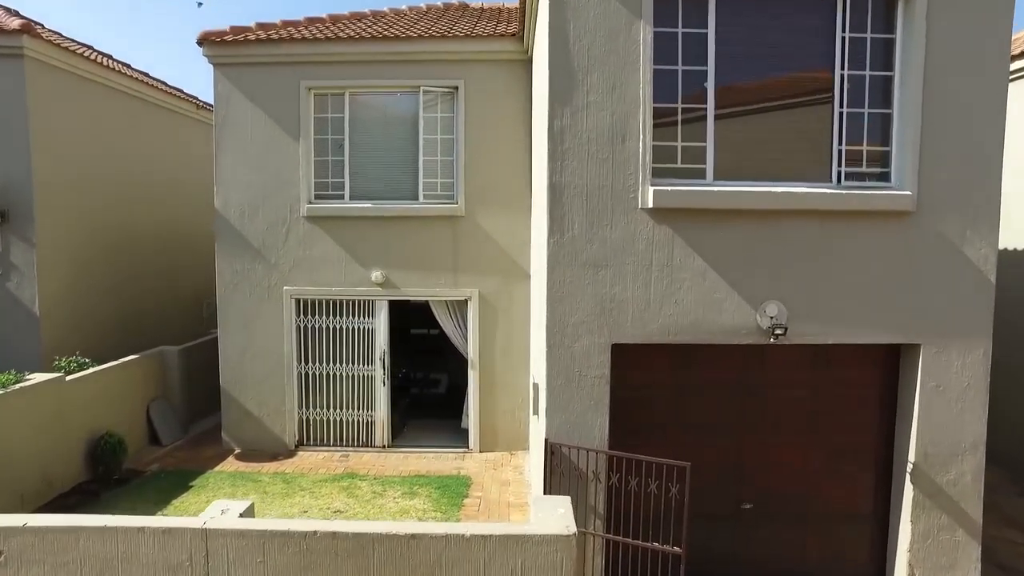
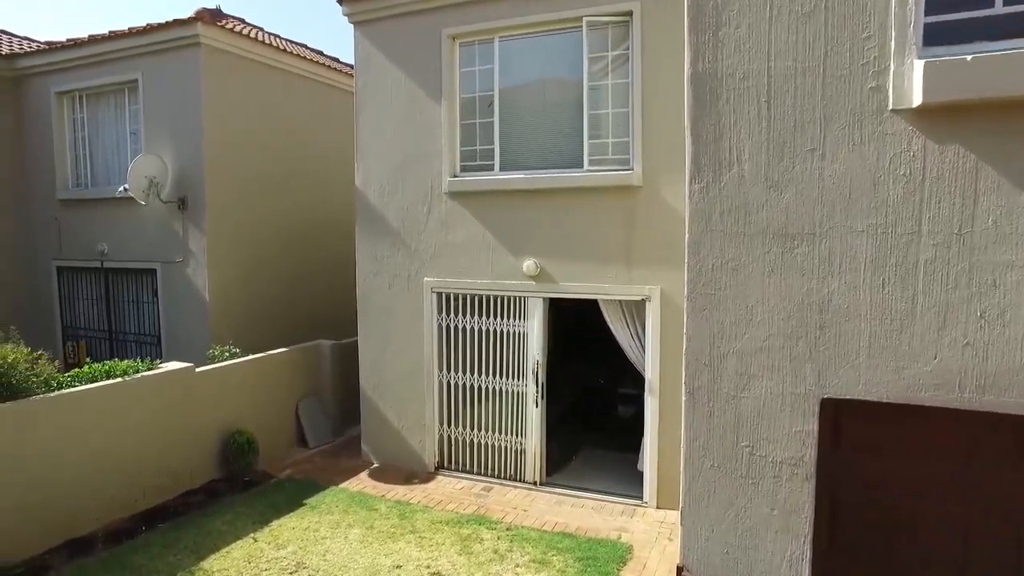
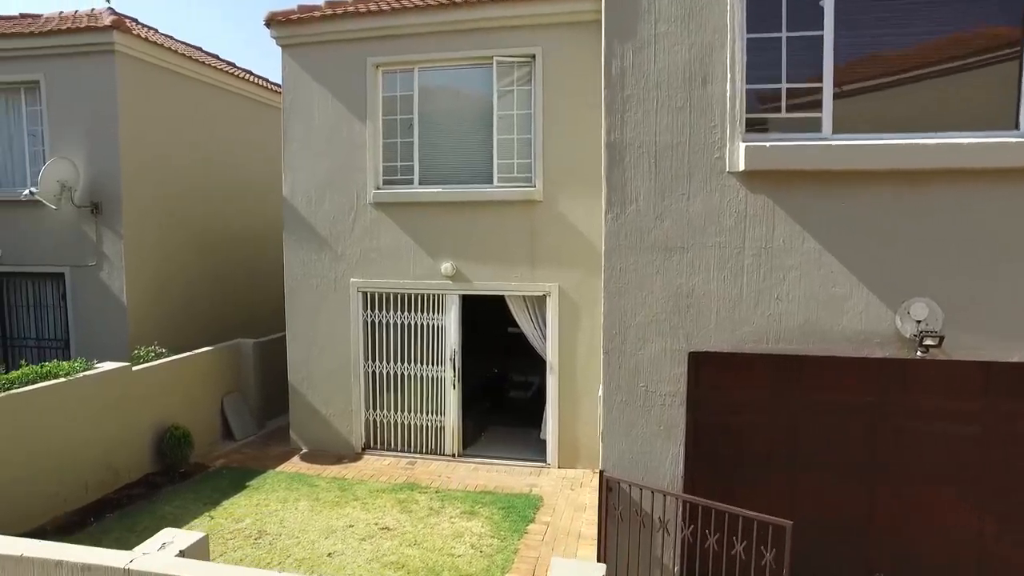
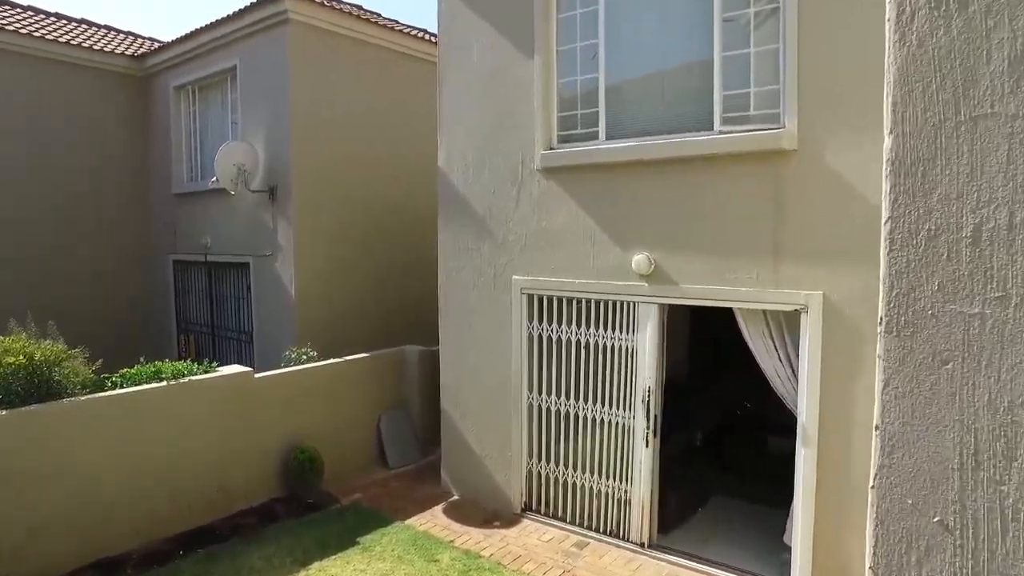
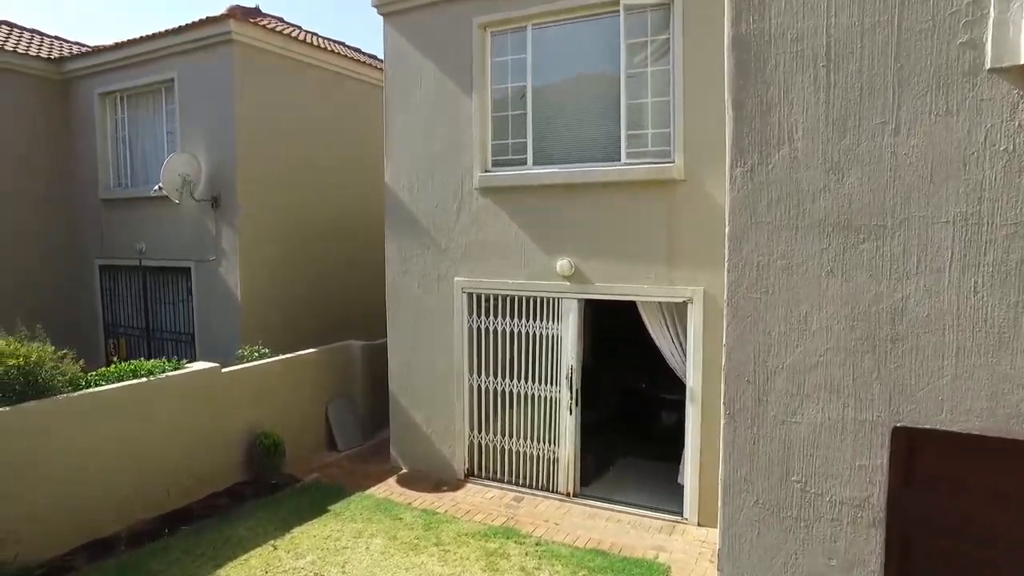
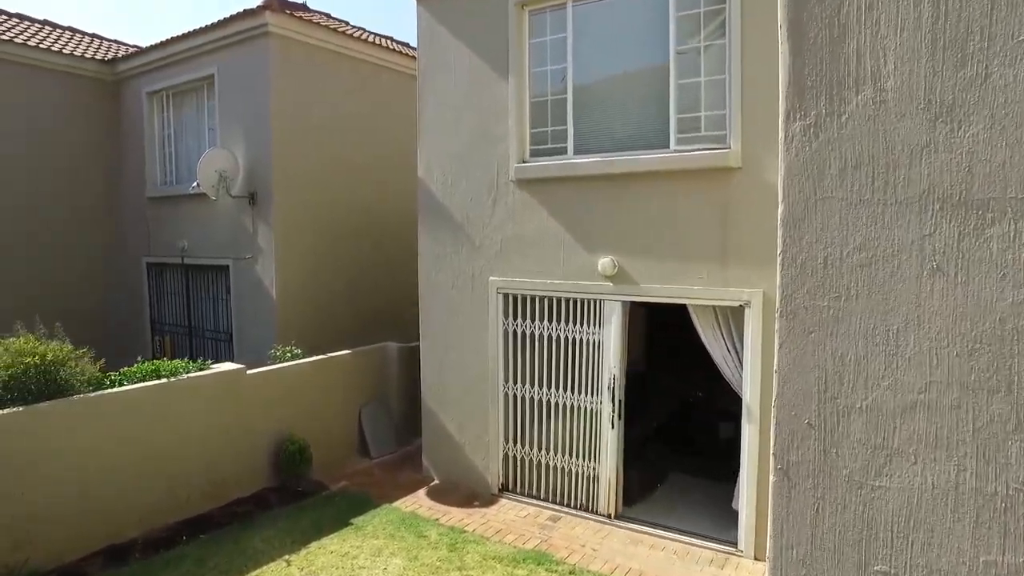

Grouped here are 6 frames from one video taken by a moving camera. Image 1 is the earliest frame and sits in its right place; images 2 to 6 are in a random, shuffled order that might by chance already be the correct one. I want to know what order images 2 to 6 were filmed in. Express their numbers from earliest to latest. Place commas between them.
3, 2, 5, 6, 4
